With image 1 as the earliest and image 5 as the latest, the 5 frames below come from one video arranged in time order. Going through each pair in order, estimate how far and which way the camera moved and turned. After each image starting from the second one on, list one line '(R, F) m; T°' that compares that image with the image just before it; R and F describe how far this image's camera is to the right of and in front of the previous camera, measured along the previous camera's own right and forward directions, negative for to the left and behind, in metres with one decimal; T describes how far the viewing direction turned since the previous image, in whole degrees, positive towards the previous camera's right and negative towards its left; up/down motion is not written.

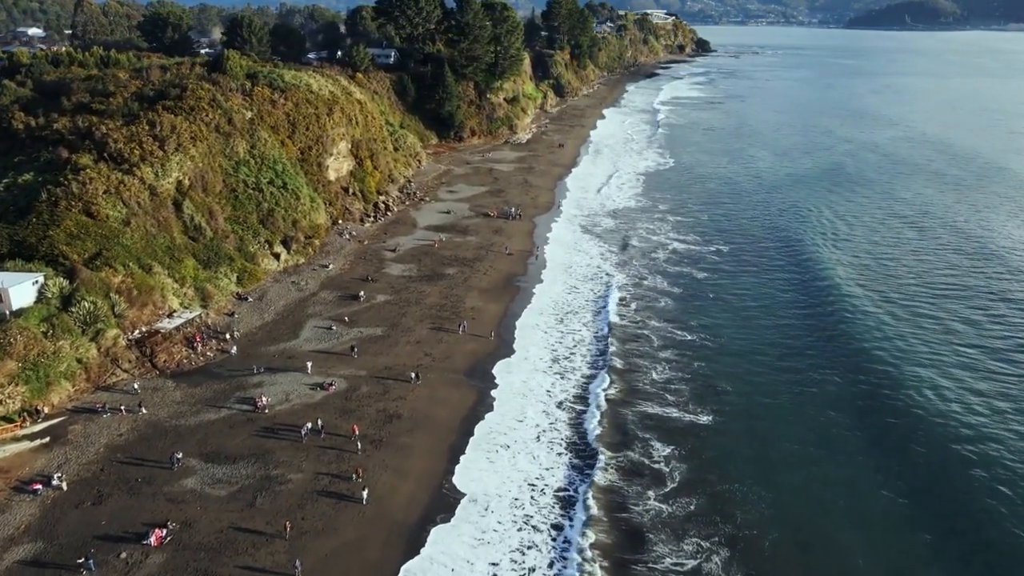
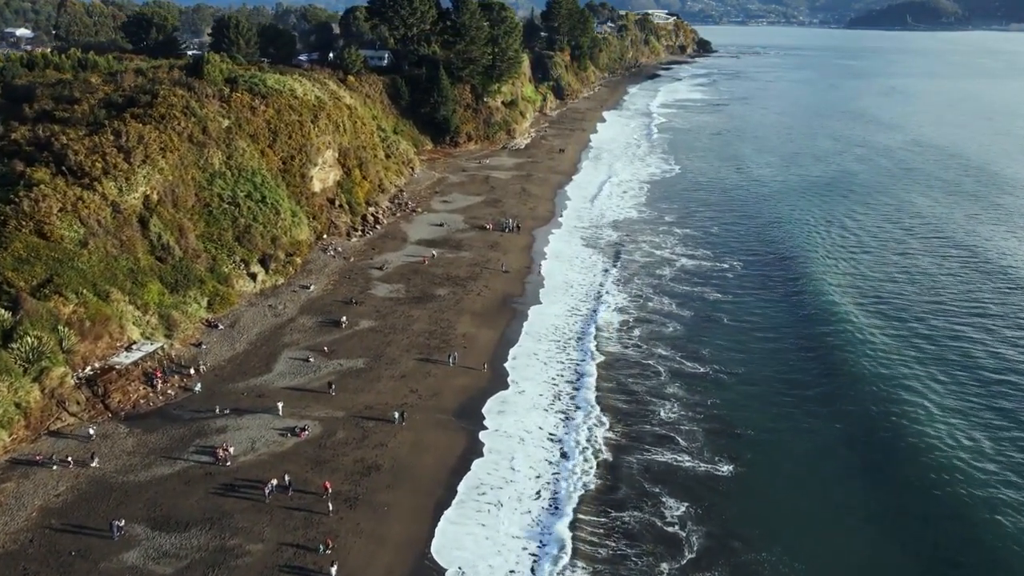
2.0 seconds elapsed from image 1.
(+0.3, +3.2) m; 0°
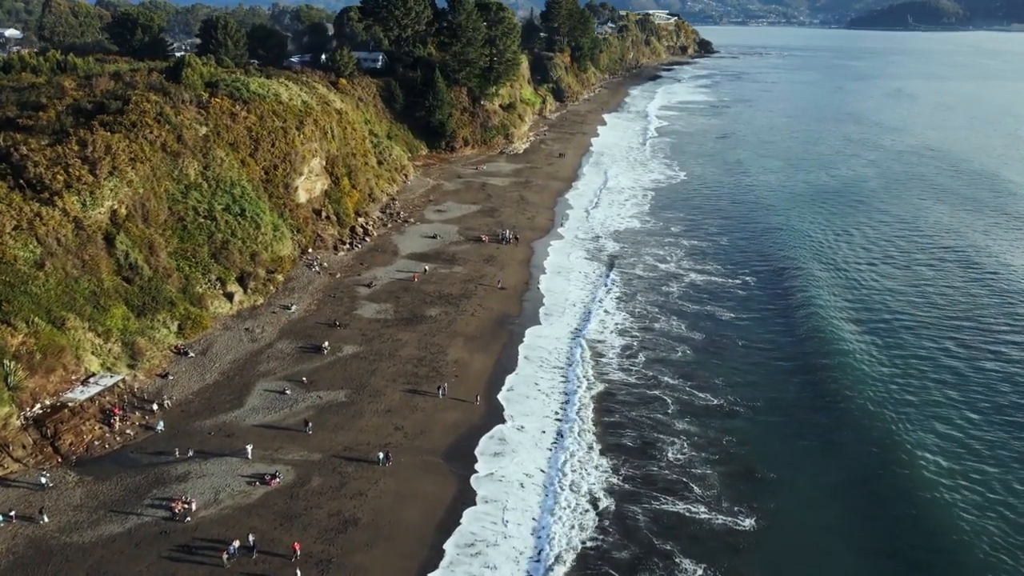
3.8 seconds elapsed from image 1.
(+0.2, +2.8) m; 0°
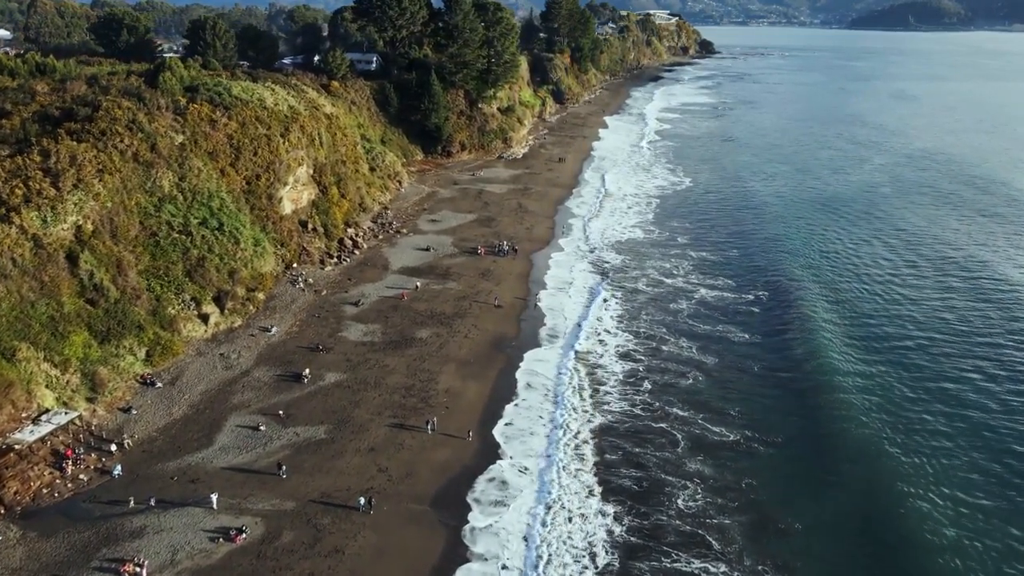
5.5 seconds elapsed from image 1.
(+0.2, +2.6) m; 0°
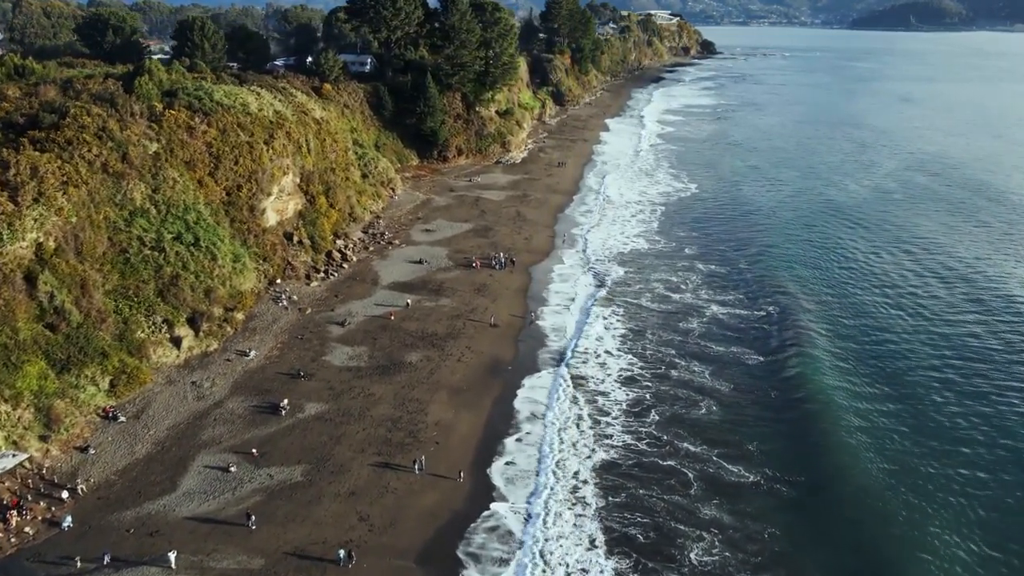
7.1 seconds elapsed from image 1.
(+0.2, +2.4) m; 0°
